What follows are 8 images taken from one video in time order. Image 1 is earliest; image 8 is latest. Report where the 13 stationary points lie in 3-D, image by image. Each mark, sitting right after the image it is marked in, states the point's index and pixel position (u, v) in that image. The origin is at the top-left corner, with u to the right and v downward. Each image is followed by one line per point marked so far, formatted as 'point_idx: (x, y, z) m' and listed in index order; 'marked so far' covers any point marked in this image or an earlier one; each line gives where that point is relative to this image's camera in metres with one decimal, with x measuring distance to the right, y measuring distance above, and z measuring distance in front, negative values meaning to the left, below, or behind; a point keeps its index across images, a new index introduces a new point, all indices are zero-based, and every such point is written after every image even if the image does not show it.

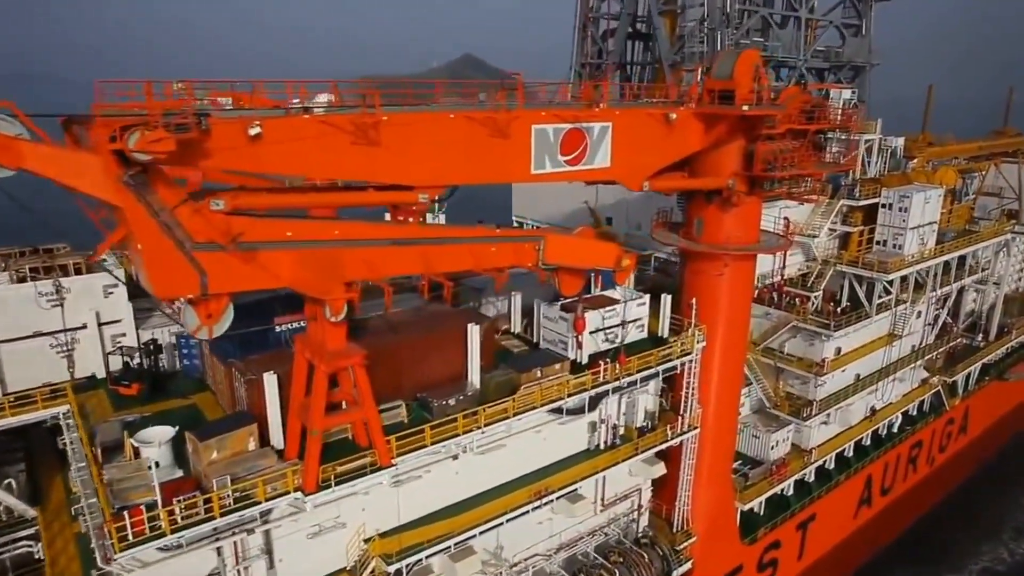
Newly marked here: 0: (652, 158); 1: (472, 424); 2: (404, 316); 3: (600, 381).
0: (+3.3, +3.1, +17.1) m
1: (-1.0, -3.0, +15.6) m
2: (-2.6, -0.7, +17.8) m
3: (+2.1, -2.4, +17.6) m
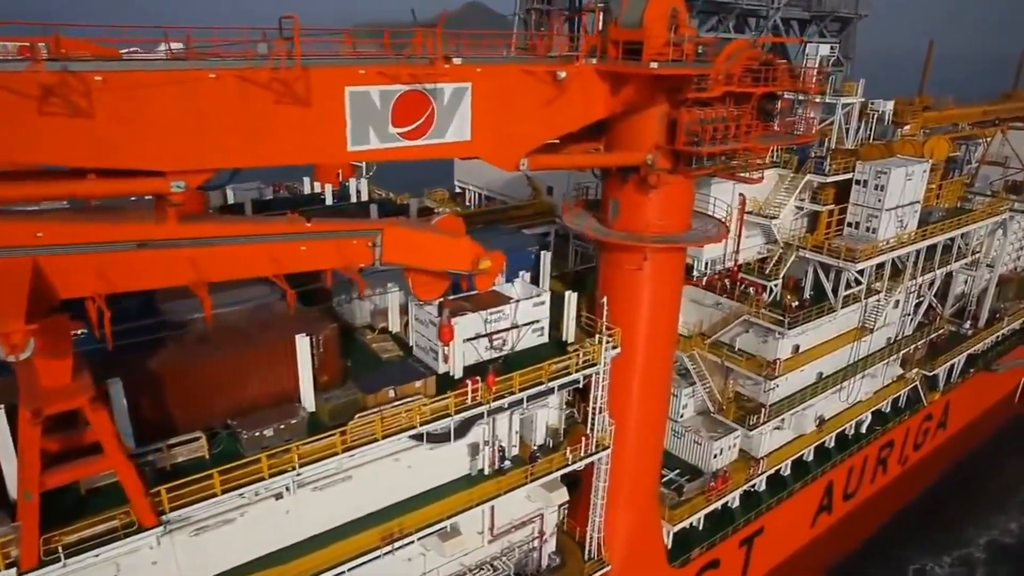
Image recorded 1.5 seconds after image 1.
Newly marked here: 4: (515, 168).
0: (+0.4, +3.0, +13.5) m
1: (-4.0, -3.1, +12.5) m
2: (-5.6, -0.6, +14.5) m
3: (-0.9, -2.4, +14.4) m
4: (0.0, +2.3, +13.5) m
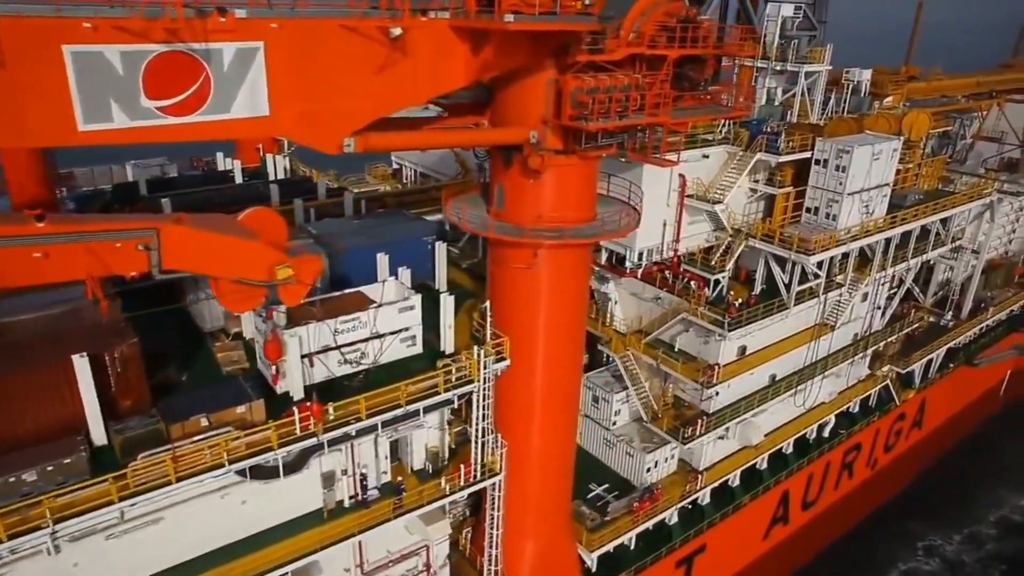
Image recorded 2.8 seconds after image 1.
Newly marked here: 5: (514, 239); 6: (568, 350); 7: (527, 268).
0: (-2.2, +2.8, +10.8) m
1: (-6.7, -3.3, +10.1) m
2: (-8.3, -0.7, +12.0) m
3: (-3.6, -2.5, +12.0) m
4: (-2.6, +2.1, +10.9) m
5: (0.0, +0.9, +13.8) m
6: (+1.2, -1.3, +15.5) m
7: (+0.3, +0.4, +14.5) m
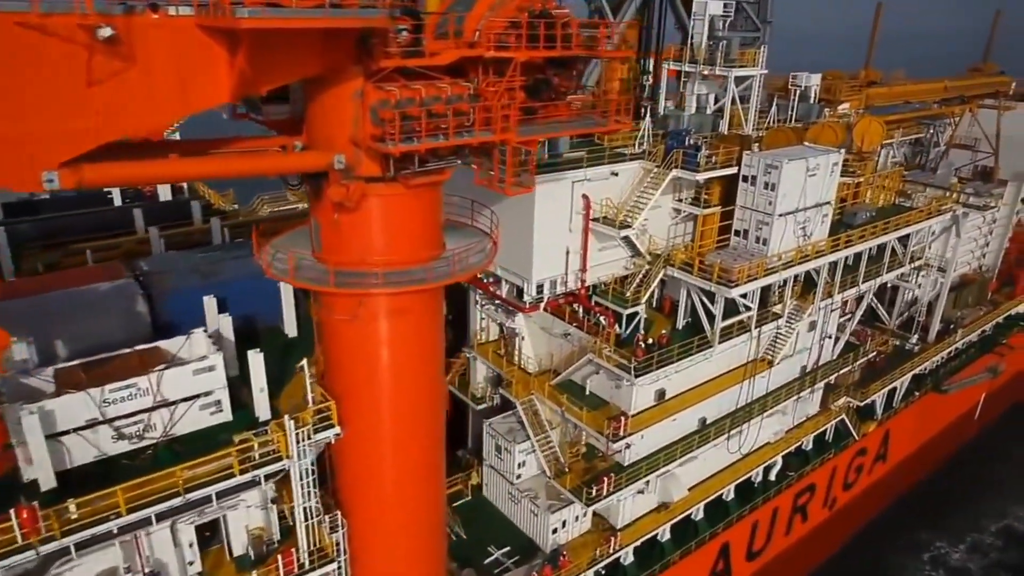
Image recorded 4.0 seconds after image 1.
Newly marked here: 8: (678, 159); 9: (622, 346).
0: (-5.2, +1.9, +8.4) m
1: (-9.6, -4.2, +7.5) m
2: (-11.2, -1.7, +9.5) m
3: (-6.5, -3.4, +9.4) m
4: (-5.5, +1.2, +8.4) m
5: (-2.9, +0.1, +11.3) m
6: (-1.7, -2.2, +13.0) m
7: (-2.6, -0.5, +12.0) m
8: (+4.2, +3.3, +18.1) m
9: (+2.7, -1.5, +17.8) m
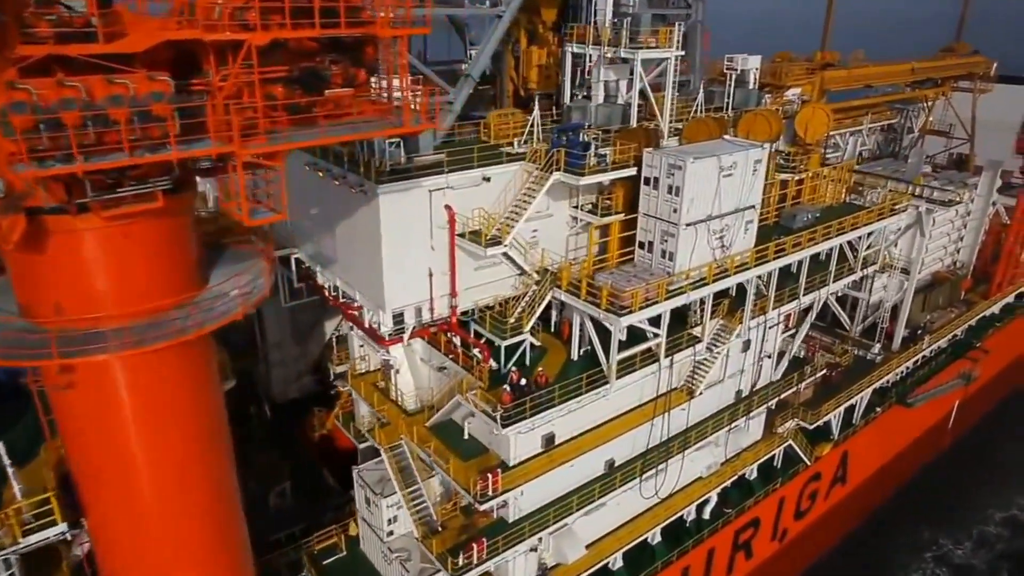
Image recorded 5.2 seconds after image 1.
0: (-8.2, +1.1, +5.5) m
1: (-12.5, -5.1, +4.7) m
2: (-14.2, -2.6, +6.7) m
3: (-9.5, -4.3, +6.6) m
4: (-8.6, +0.4, +5.5) m
5: (-5.9, -0.7, +8.5) m
6: (-4.7, -2.9, +10.2) m
7: (-5.6, -1.2, +9.2) m
8: (+1.1, +2.7, +15.2) m
9: (-0.3, -2.0, +15.0) m
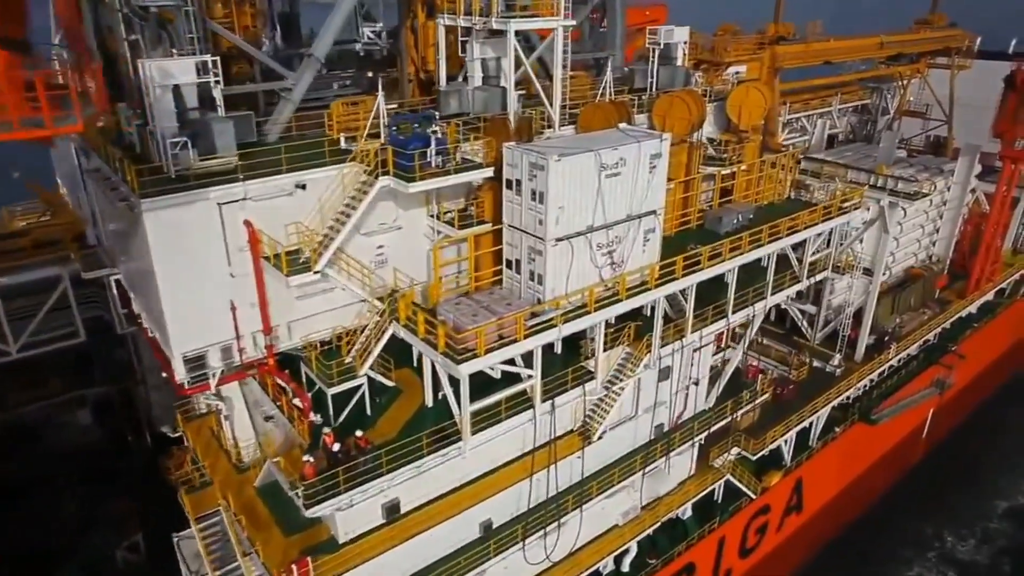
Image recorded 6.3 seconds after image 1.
0: (-11.1, +0.2, +2.3) m
1: (-15.3, -6.1, +1.7) m
2: (-17.0, -3.6, +3.6) m
3: (-12.3, -5.2, +3.6) m
4: (-11.5, -0.6, +2.4) m
5: (-8.8, -1.5, +5.4) m
6: (-7.5, -3.7, +7.1) m
7: (-8.5, -2.0, +6.1) m
8: (-1.8, +2.2, +12.0) m
9: (-3.1, -2.6, +12.0) m
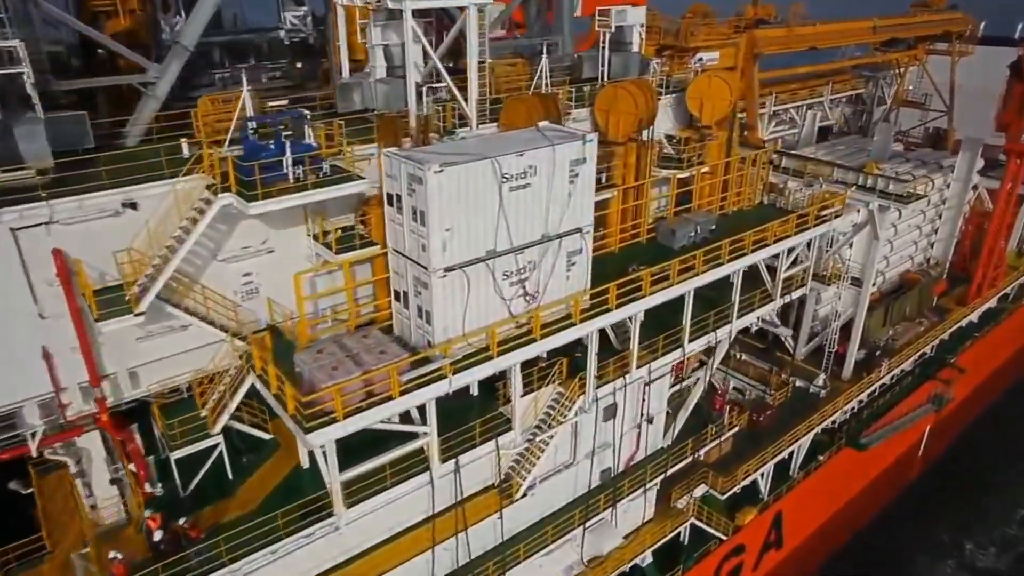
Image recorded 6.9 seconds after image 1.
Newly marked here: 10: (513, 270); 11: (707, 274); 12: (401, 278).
0: (-12.8, -0.5, +0.1) m
1: (-17.0, -6.8, -0.5) m
2: (-18.6, -4.3, +1.4) m
3: (-13.9, -5.9, +1.4) m
4: (-13.1, -1.3, +0.1) m
5: (-10.4, -2.2, +3.1) m
6: (-9.1, -4.3, +4.9) m
7: (-10.1, -2.7, +3.8) m
8: (-3.5, +1.6, +9.7) m
9: (-4.7, -3.2, +9.7) m
10: (+0.1, +0.3, +10.5) m
11: (+3.8, +0.4, +13.9) m
12: (-1.5, +0.2, +10.3) m
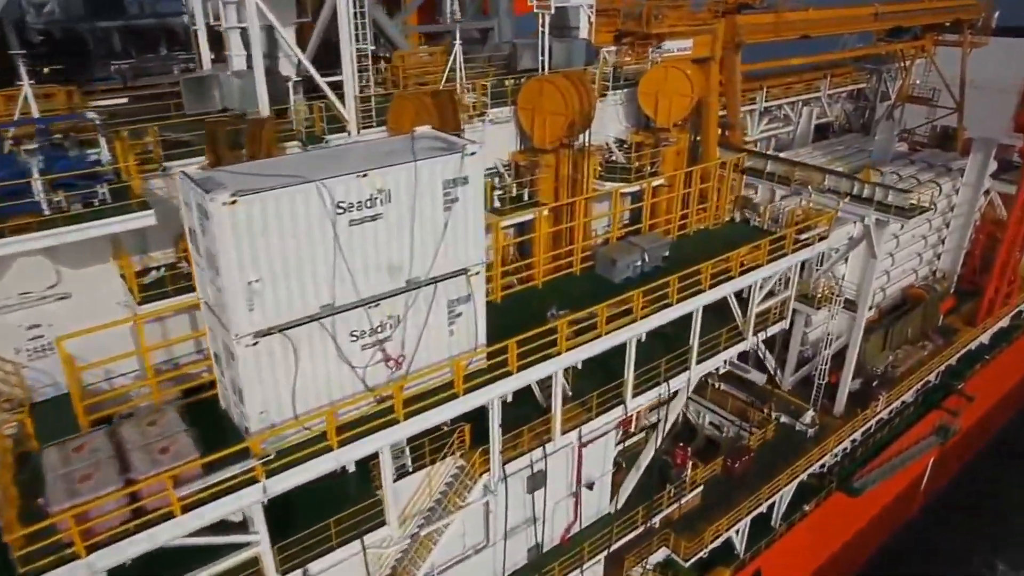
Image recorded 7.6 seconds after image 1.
0: (-14.4, -1.3, -2.4) m
1: (-18.7, -7.6, -2.9) m
2: (-20.3, -5.0, -1.0) m
3: (-15.6, -6.6, -1.0) m
4: (-14.8, -2.0, -2.4) m
5: (-12.0, -2.9, +0.6) m
6: (-10.8, -5.0, +2.4) m
7: (-11.8, -3.4, +1.4) m
8: (-5.0, +1.0, +7.1) m
9: (-6.3, -3.8, +7.1) m
10: (-1.5, -0.4, +7.9) m
11: (+2.3, -0.3, +11.2) m
12: (-3.1, -0.5, +7.7) m
